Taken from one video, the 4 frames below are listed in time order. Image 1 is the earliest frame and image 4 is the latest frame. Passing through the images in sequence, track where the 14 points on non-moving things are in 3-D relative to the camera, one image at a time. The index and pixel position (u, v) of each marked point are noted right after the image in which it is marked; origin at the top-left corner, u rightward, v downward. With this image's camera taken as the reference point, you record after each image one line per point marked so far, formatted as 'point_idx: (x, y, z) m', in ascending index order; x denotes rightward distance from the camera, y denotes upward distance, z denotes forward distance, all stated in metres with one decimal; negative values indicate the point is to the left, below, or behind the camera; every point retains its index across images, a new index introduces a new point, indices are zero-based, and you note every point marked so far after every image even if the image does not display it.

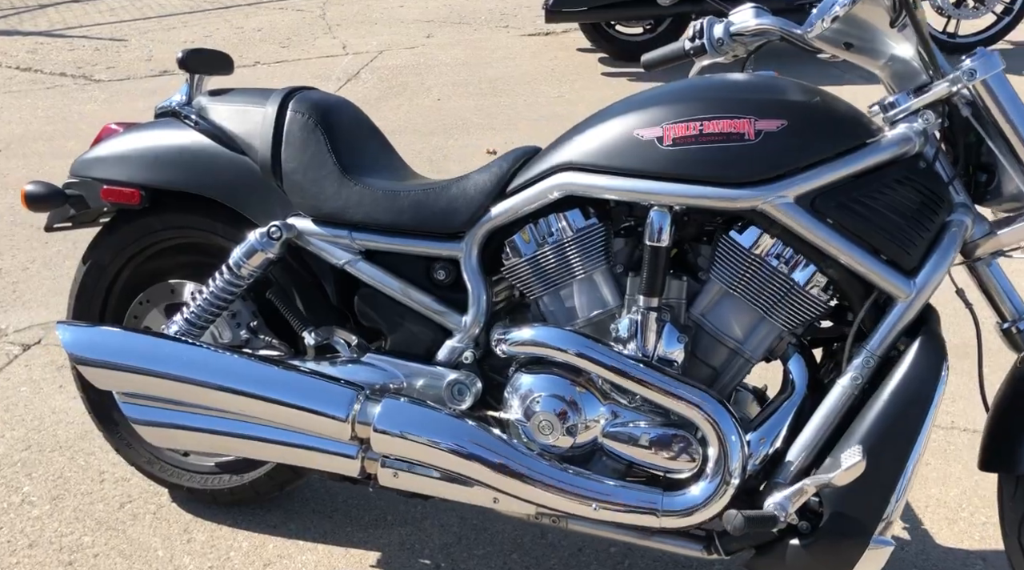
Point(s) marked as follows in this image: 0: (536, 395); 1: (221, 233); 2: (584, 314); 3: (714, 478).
0: (+0.1, -0.3, +2.4) m
1: (-0.7, +0.1, +2.9) m
2: (+0.2, -0.1, +2.5) m
3: (+0.4, -0.4, +2.3) m
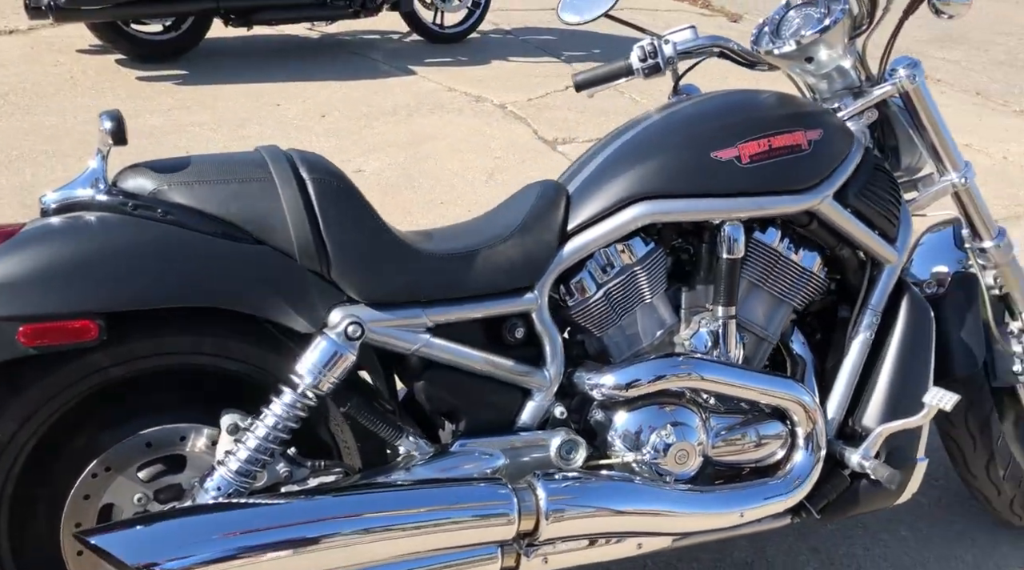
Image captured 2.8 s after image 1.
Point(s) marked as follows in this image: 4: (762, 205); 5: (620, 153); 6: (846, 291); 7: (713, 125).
0: (+0.3, -0.3, +2.5) m
1: (-0.6, -0.1, +2.2) m
2: (+0.3, -0.1, +2.5) m
3: (+0.7, -0.4, +2.6) m
4: (+0.6, +0.2, +2.5) m
5: (+0.3, +0.3, +2.5) m
6: (+0.9, 0.0, +2.8) m
7: (+0.5, +0.4, +2.5) m
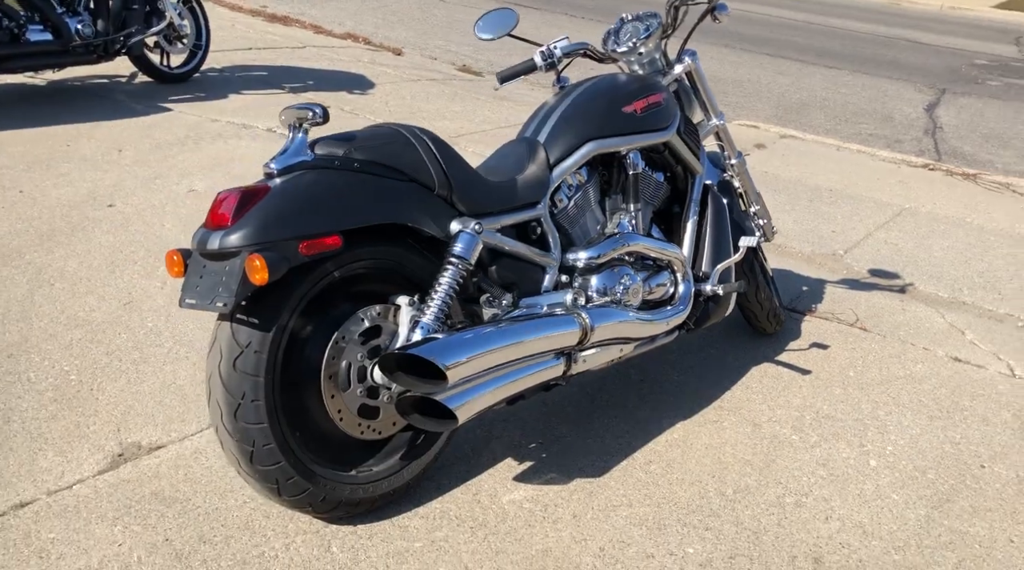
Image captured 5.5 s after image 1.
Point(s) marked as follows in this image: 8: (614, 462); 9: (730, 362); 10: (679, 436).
0: (+0.4, 0.0, +4.0) m
1: (-0.4, +0.1, +3.4) m
2: (+0.3, +0.2, +4.1) m
3: (+0.7, 0.0, +4.3) m
4: (+0.5, +0.6, +4.2) m
5: (+0.2, +0.6, +4.0) m
6: (+0.7, +0.4, +4.5) m
7: (+0.4, +0.7, +4.2) m
8: (+0.4, -0.7, +4.0) m
9: (+1.0, -0.3, +4.9) m
10: (+0.7, -0.6, +4.2) m
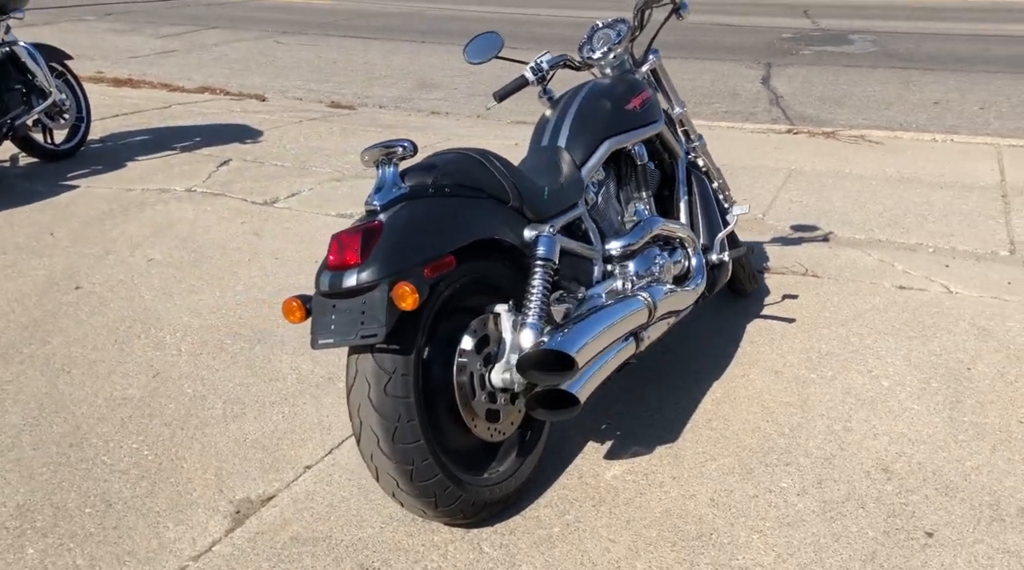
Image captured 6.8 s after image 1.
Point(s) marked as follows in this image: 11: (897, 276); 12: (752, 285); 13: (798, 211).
0: (+0.6, +0.1, +4.4) m
1: (-0.1, +0.1, +3.6) m
2: (+0.4, +0.3, +4.4) m
3: (+0.8, +0.1, +4.7) m
4: (+0.6, +0.6, +4.5) m
5: (+0.3, +0.7, +4.4) m
6: (+0.7, +0.5, +4.9) m
7: (+0.4, +0.8, +4.5) m
8: (+0.7, -0.6, +4.3) m
9: (+1.1, -0.2, +5.3) m
10: (+0.9, -0.5, +4.6) m
11: (+2.1, +0.1, +6.0) m
12: (+1.2, 0.0, +5.5) m
13: (+1.9, +0.5, +7.2) m
